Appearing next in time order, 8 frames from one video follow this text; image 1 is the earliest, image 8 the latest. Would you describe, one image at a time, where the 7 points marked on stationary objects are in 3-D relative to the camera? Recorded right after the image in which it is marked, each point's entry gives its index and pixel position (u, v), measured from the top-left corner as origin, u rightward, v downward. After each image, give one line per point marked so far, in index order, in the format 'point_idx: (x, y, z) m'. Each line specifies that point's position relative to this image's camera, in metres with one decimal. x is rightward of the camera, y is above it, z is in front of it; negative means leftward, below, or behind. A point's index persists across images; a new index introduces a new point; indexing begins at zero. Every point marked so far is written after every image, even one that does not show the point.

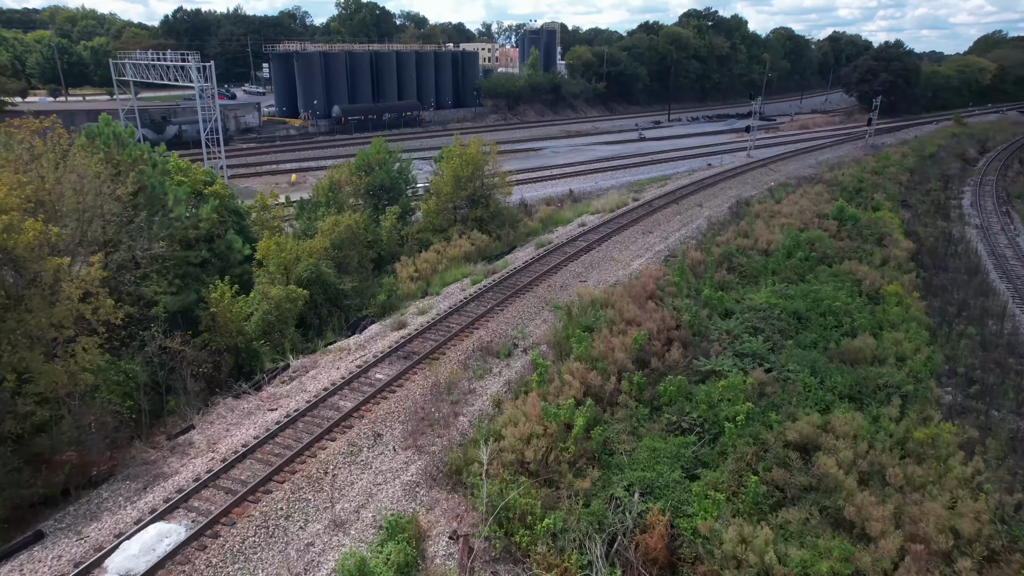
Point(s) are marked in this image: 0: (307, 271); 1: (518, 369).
0: (-5.5, +0.4, +17.9) m
1: (+0.2, -1.8, +15.1) m
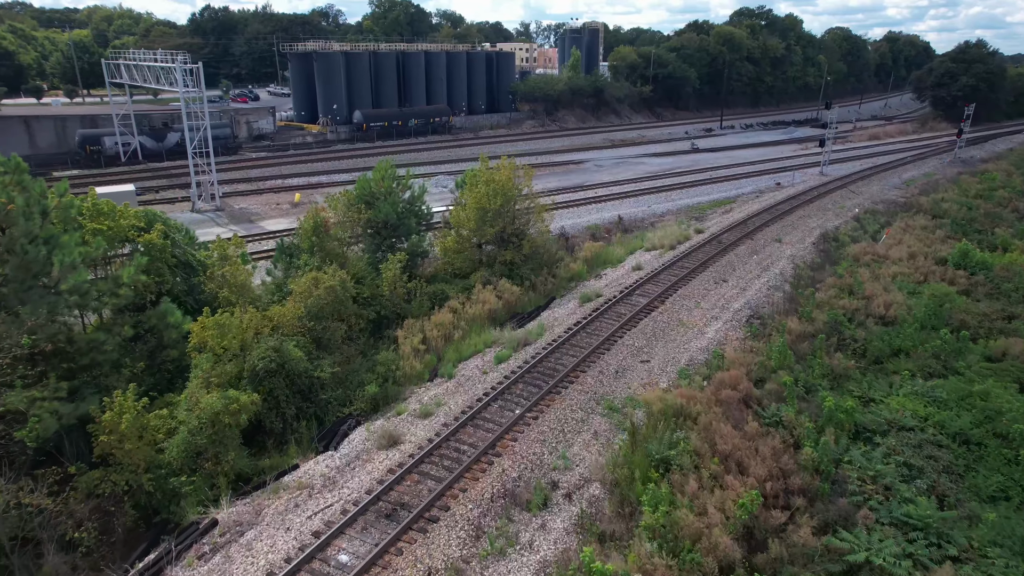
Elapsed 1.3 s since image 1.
0: (-4.8, -1.4, +12.9) m
1: (+0.7, -3.8, +9.9) m
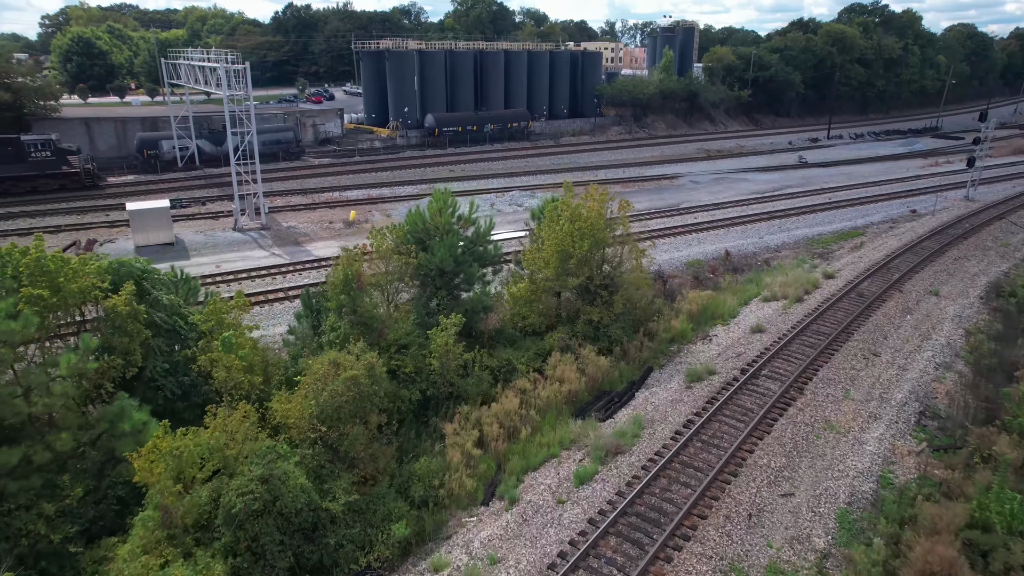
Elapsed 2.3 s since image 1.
0: (-3.6, -2.8, +9.0) m
1: (+1.5, -5.4, +5.5) m
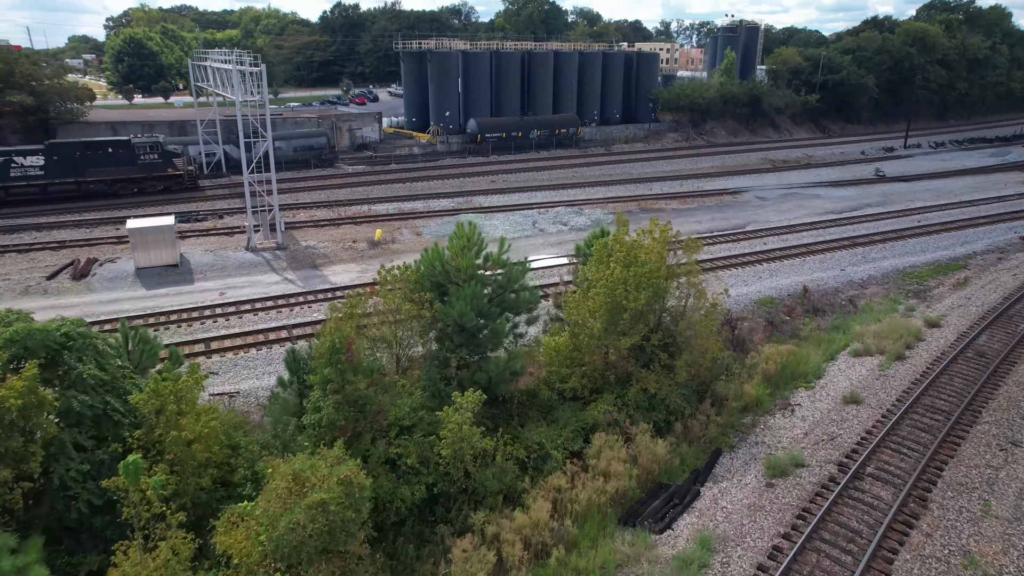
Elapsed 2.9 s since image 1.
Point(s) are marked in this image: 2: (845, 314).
0: (-3.4, -3.8, +6.3) m
1: (+1.3, -6.5, +2.4) m
2: (+9.9, -0.8, +19.7) m
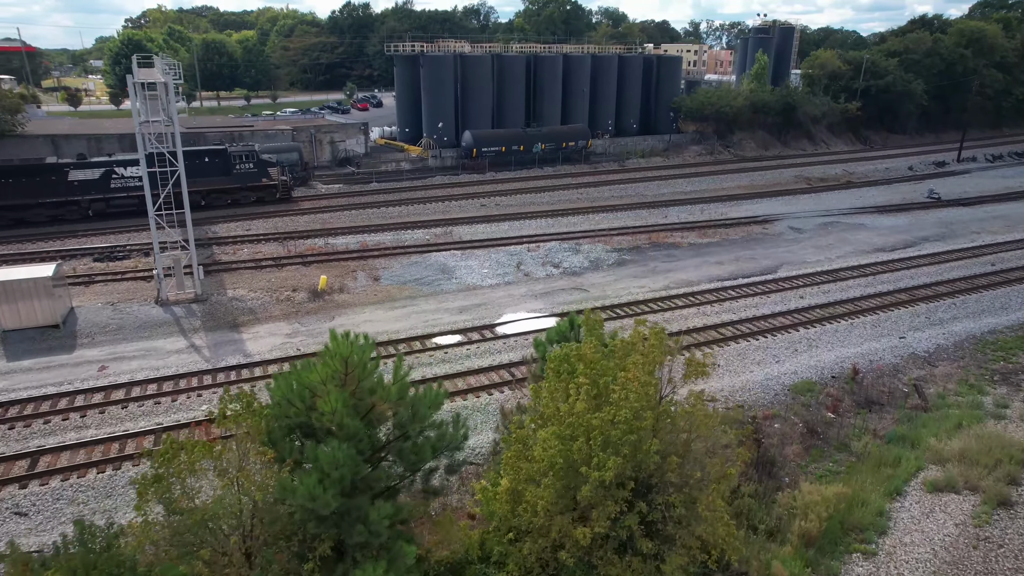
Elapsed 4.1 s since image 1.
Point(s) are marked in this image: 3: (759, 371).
0: (-5.0, -5.6, +1.8) m
1: (-0.5, -8.4, -2.2) m
2: (+8.9, -2.7, +14.7) m
3: (+6.0, -2.0, +16.1) m
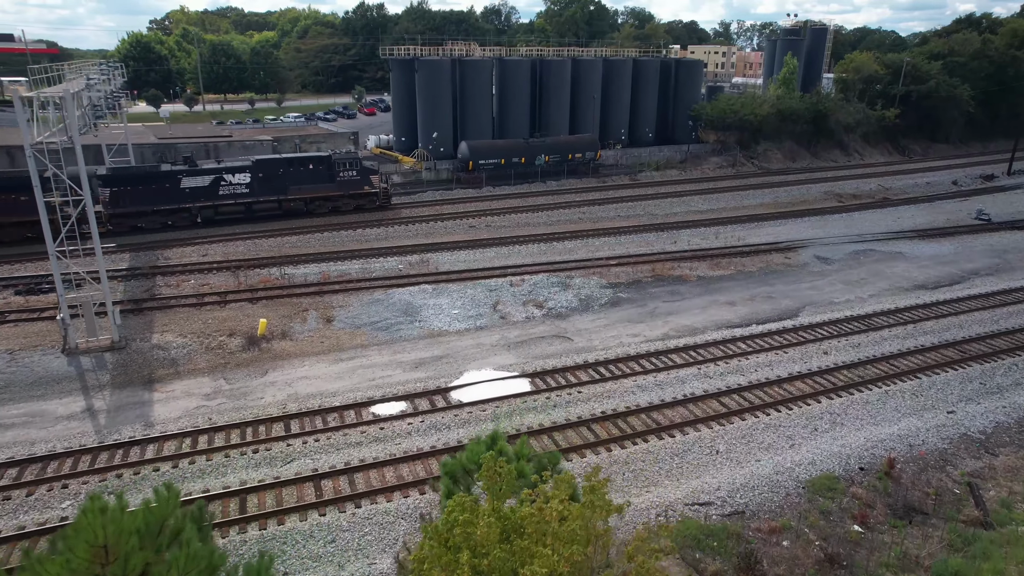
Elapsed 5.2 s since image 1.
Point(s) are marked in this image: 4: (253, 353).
0: (-6.6, -6.8, -0.9) m
1: (-2.3, -9.6, -5.2) m
2: (+7.8, -4.1, +11.4) m
3: (+5.0, -3.3, +12.9) m
4: (-6.5, -1.6, +16.7) m
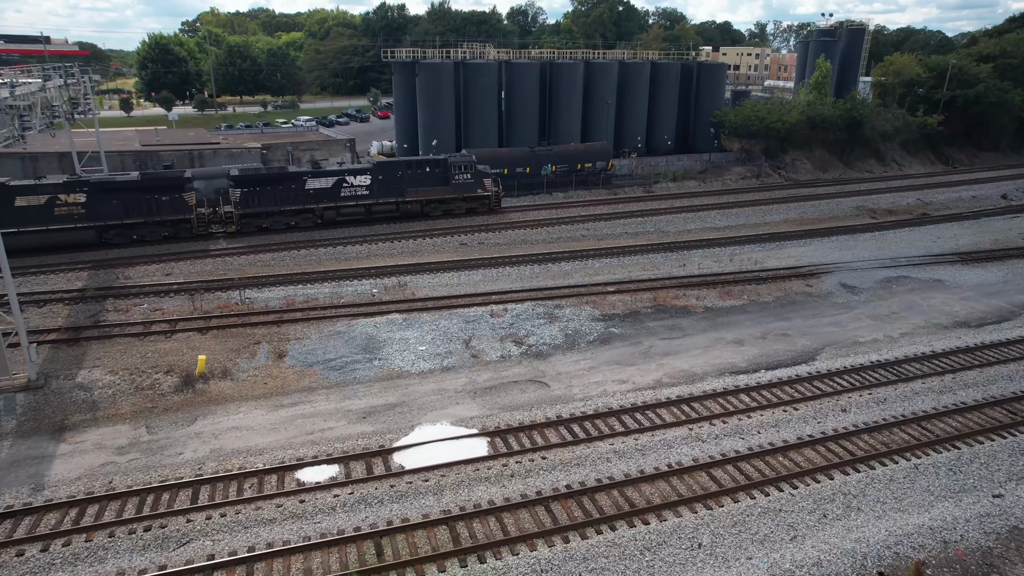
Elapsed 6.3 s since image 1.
0: (-8.3, -7.5, -2.8) m
1: (-4.3, -10.4, -7.2) m
2: (+6.7, -5.1, +8.9) m
3: (+4.0, -4.2, +10.5) m
4: (-7.3, -2.4, +14.9) m
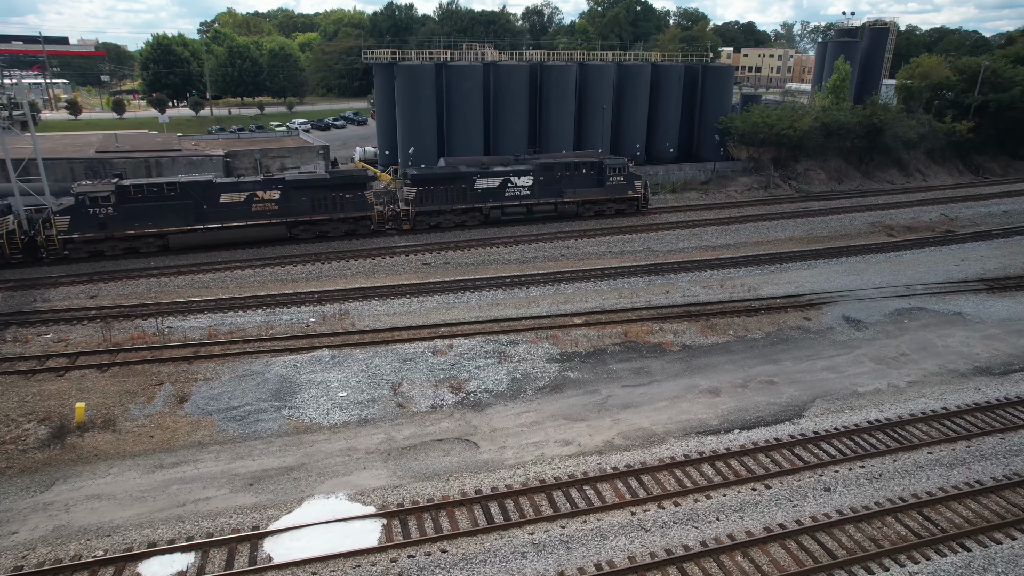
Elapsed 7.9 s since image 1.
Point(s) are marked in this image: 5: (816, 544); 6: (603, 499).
0: (-10.6, -8.2, -4.8) m
1: (-6.8, -11.2, -9.4) m
2: (+4.8, -6.0, +6.3) m
3: (+2.2, -5.1, +8.0) m
4: (-8.9, -3.2, +12.8) m
5: (+4.9, -4.1, +10.6) m
6: (+1.6, -3.7, +11.6) m
